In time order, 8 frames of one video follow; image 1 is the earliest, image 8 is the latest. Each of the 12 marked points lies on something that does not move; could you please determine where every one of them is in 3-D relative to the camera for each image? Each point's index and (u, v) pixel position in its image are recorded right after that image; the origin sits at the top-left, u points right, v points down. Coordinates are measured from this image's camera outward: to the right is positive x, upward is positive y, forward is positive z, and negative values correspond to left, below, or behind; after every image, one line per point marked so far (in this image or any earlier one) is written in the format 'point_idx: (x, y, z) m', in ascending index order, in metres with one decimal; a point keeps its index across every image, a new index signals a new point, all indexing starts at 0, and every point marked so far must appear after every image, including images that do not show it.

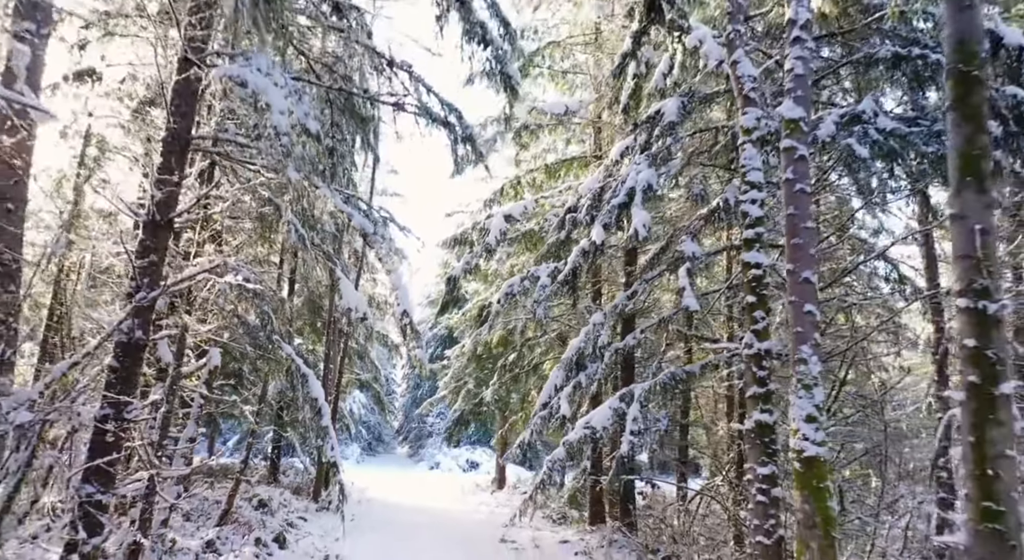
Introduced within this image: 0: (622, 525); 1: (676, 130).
0: (+1.8, -4.0, +11.1) m
1: (+1.9, +1.7, +8.0) m
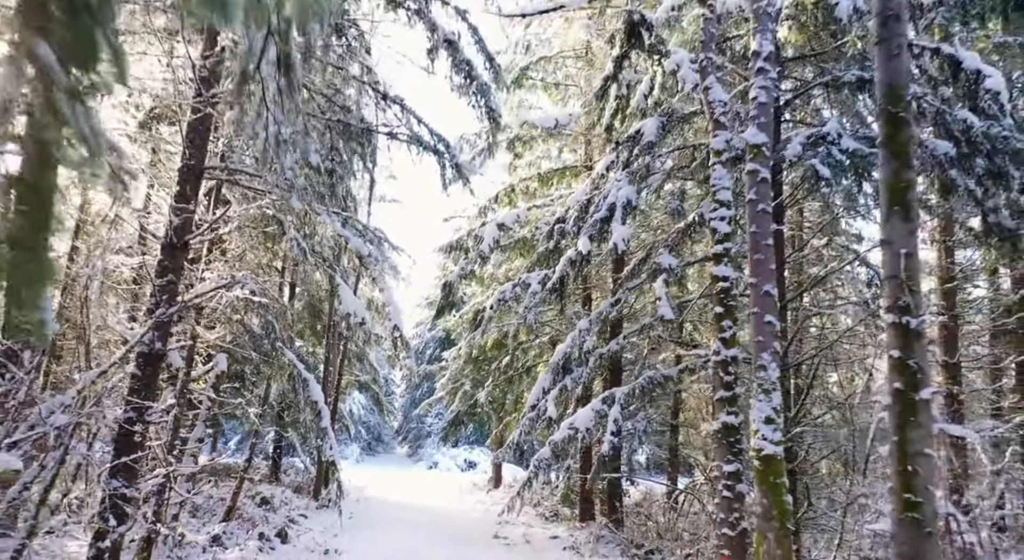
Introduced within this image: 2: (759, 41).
0: (+1.7, -4.1, +11.7) m
1: (+1.8, +1.6, +8.5) m
2: (+2.5, +2.4, +6.9) m
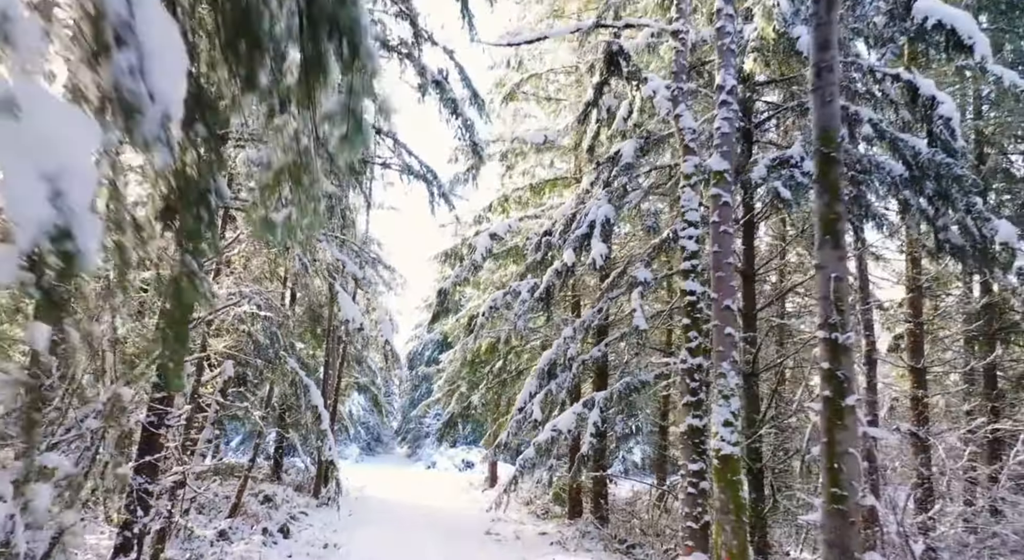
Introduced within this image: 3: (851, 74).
0: (+1.5, -4.3, +12.3) m
1: (+1.6, +1.5, +9.1) m
2: (+2.3, +2.2, +7.5) m
3: (+4.5, +2.7, +9.0) m
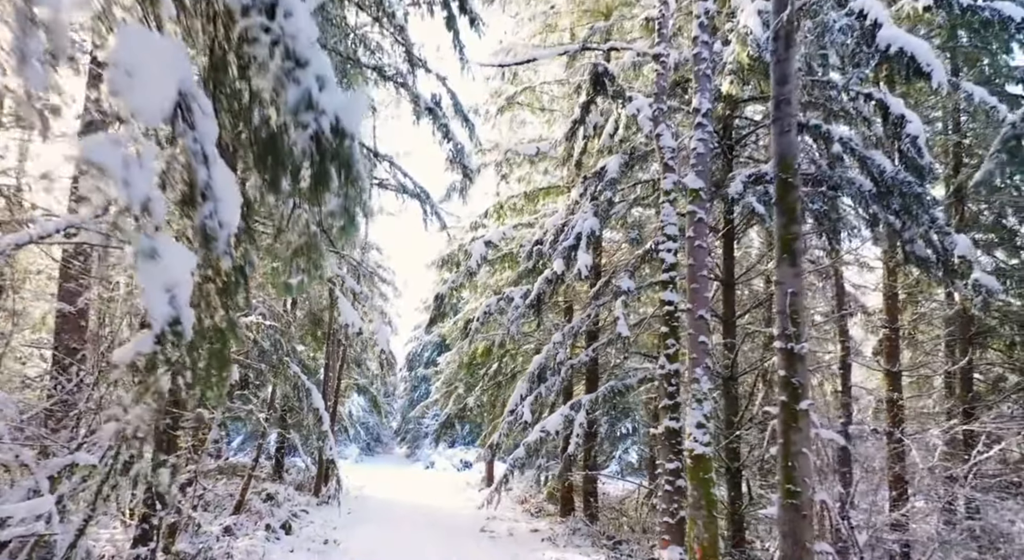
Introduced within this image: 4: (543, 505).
0: (+1.4, -4.4, +12.8) m
1: (+1.5, +1.3, +9.6) m
2: (+2.2, +2.1, +8.0) m
3: (+4.3, +2.6, +9.5) m
4: (+0.7, -5.1, +15.5) m
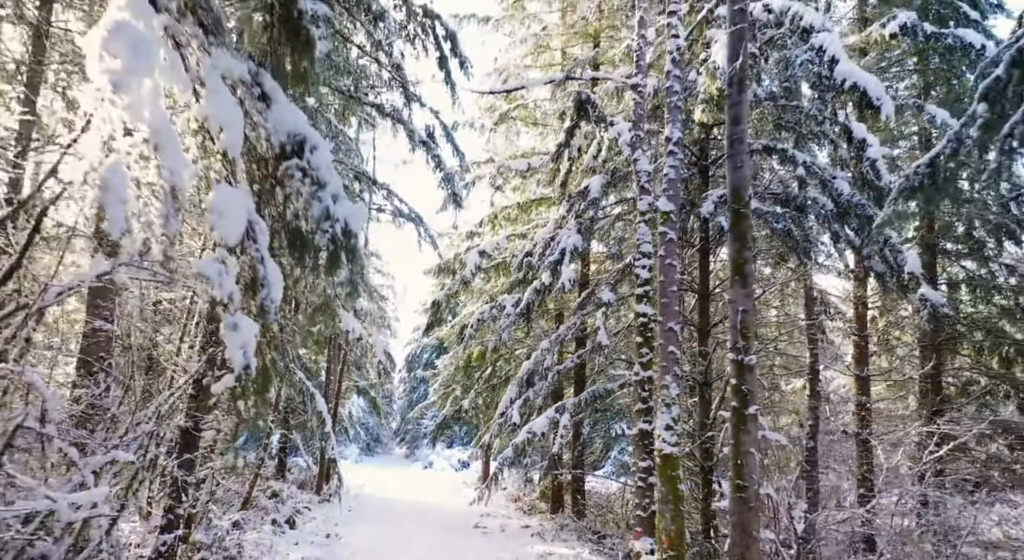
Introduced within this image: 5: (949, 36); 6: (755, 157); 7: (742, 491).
0: (+1.2, -4.6, +13.5) m
1: (+1.3, +1.2, +10.4) m
2: (+2.0, +1.9, +8.7) m
3: (+4.2, +2.4, +10.2) m
4: (+0.5, -5.3, +16.2) m
5: (+7.5, +4.2, +11.9) m
6: (+3.7, +1.9, +10.4) m
7: (+2.1, -1.9, +6.1) m
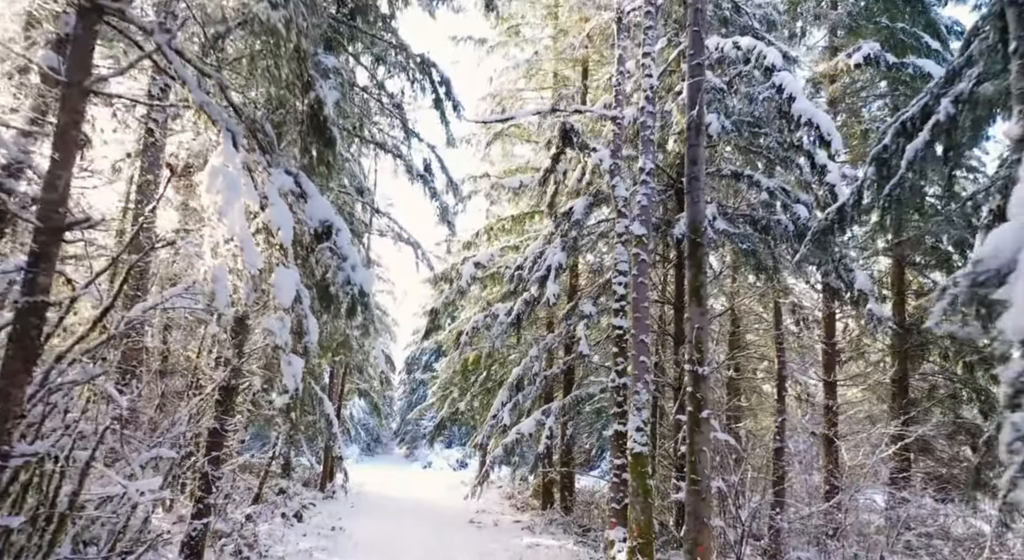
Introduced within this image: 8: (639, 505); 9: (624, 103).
0: (+1.0, -4.8, +14.4) m
1: (+1.2, +0.9, +11.3) m
2: (+1.9, +1.7, +9.7) m
3: (+4.0, +2.2, +11.2) m
4: (+0.4, -5.5, +17.2) m
5: (+7.4, +4.0, +12.8) m
6: (+3.5, +1.6, +11.4) m
7: (+1.9, -2.1, +7.1) m
8: (+1.6, -2.8, +8.6) m
9: (+1.8, +2.8, +10.8) m
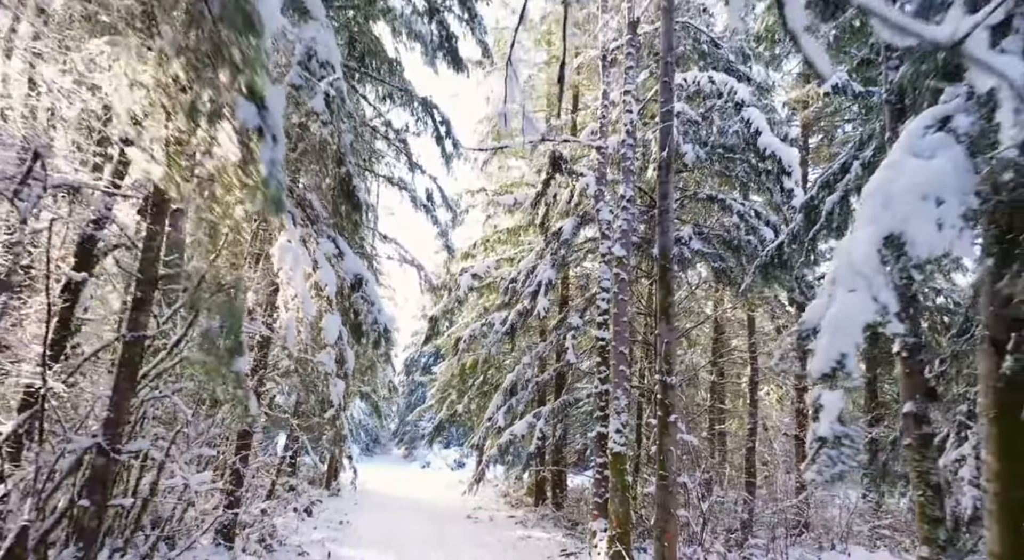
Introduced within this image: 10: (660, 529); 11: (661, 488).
0: (+0.9, -5.0, +15.5) m
1: (+1.0, +0.7, +12.4) m
2: (+1.8, +1.5, +10.7) m
3: (+3.9, +1.9, +12.2) m
4: (+0.3, -5.8, +18.2) m
5: (+7.3, +3.7, +13.9) m
6: (+3.4, +1.4, +12.4) m
7: (+1.8, -2.4, +8.1) m
8: (+1.5, -3.1, +9.6) m
9: (+1.7, +2.5, +11.8) m
10: (+1.7, -2.9, +8.0) m
11: (+1.8, -2.5, +8.1) m
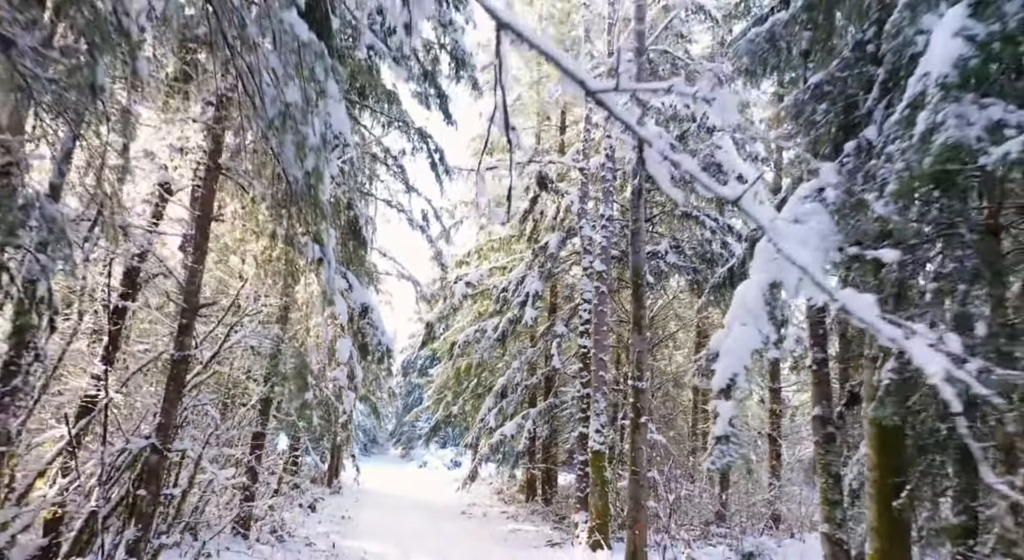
0: (+0.7, -5.3, +16.4) m
1: (+0.8, +0.5, +13.3) m
2: (+1.6, +1.3, +11.7) m
3: (+3.7, +1.7, +13.2) m
4: (+0.1, -6.0, +19.1) m
5: (+7.1, +3.5, +14.8) m
6: (+3.2, +1.2, +13.4) m
7: (+1.6, -2.6, +9.0) m
8: (+1.3, -3.3, +10.5) m
9: (+1.5, +2.3, +12.8) m
10: (+1.6, -3.1, +9.0) m
11: (+1.6, -2.7, +9.1) m
